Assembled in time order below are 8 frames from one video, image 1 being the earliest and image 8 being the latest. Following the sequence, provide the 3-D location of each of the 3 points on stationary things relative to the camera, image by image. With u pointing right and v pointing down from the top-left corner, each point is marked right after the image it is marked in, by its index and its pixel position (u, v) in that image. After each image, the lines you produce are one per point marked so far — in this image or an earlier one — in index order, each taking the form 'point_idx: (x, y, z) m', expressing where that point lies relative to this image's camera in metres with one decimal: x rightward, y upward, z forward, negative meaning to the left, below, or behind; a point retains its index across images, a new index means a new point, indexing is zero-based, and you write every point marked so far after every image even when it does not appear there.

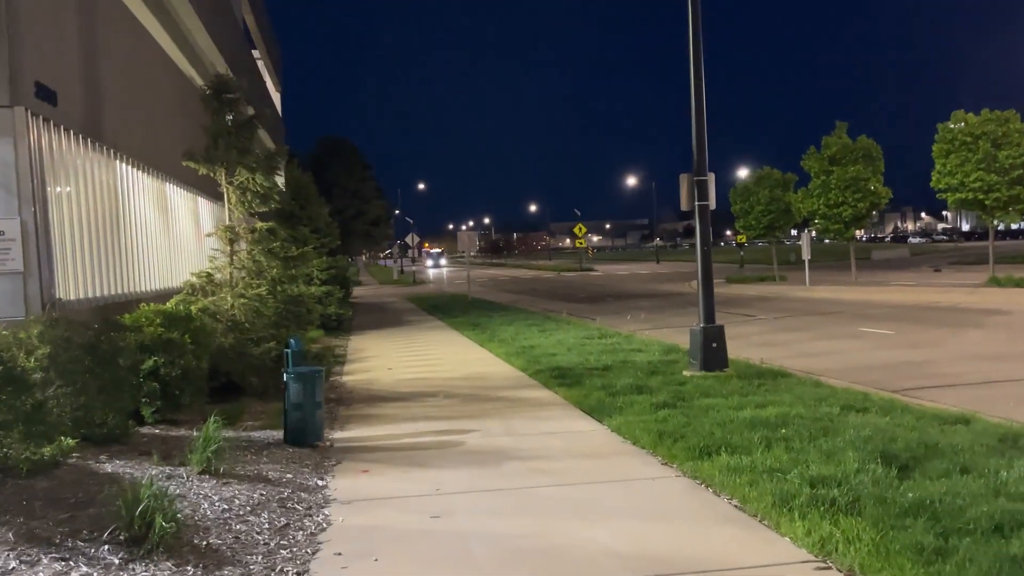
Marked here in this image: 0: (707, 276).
0: (+2.7, +0.2, +12.4) m
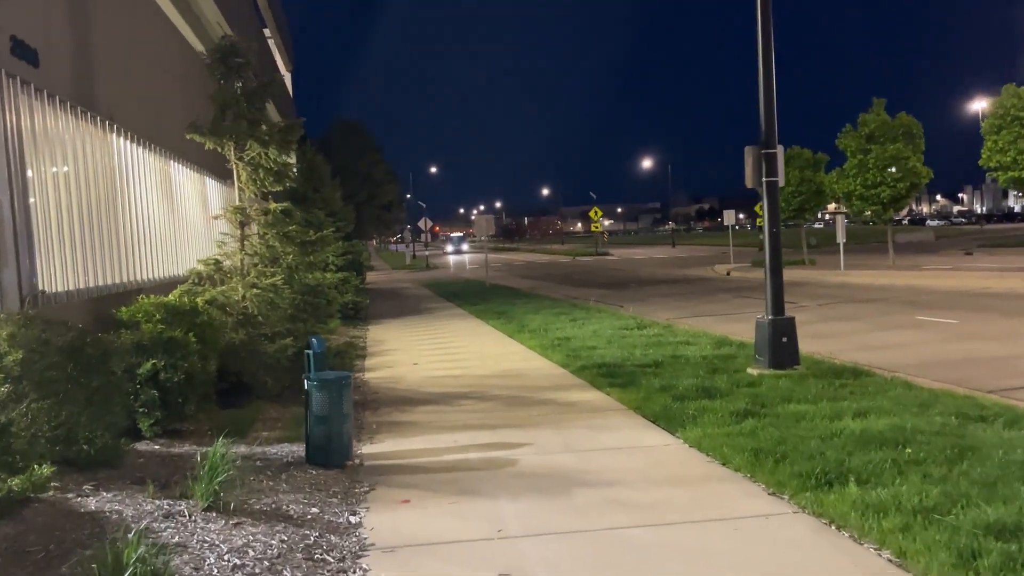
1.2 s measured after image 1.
0: (+3.2, +0.3, +11.0) m
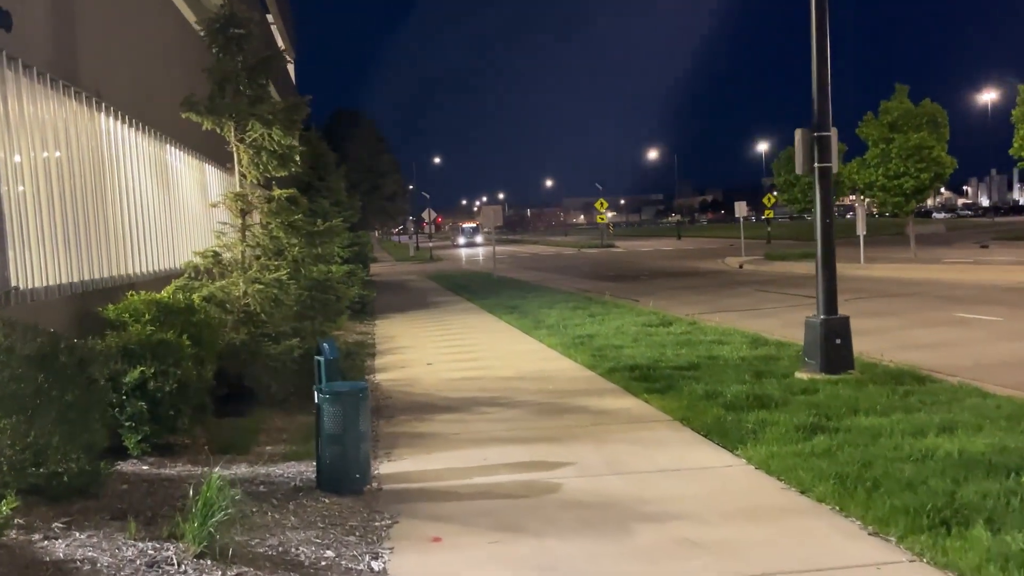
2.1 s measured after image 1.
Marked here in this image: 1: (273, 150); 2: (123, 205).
0: (+3.5, +0.4, +10.0) m
1: (-2.6, +1.5, +9.6) m
2: (-4.5, +1.0, +10.4) m
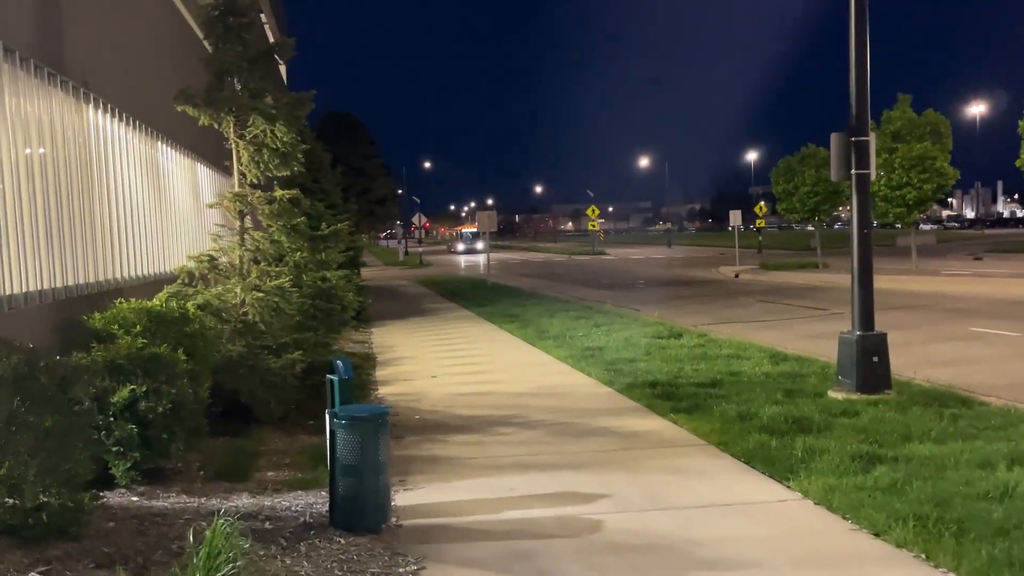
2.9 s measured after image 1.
0: (+3.7, +0.2, +9.4) m
1: (-2.4, +1.4, +8.9) m
2: (-4.3, +0.9, +9.6) m
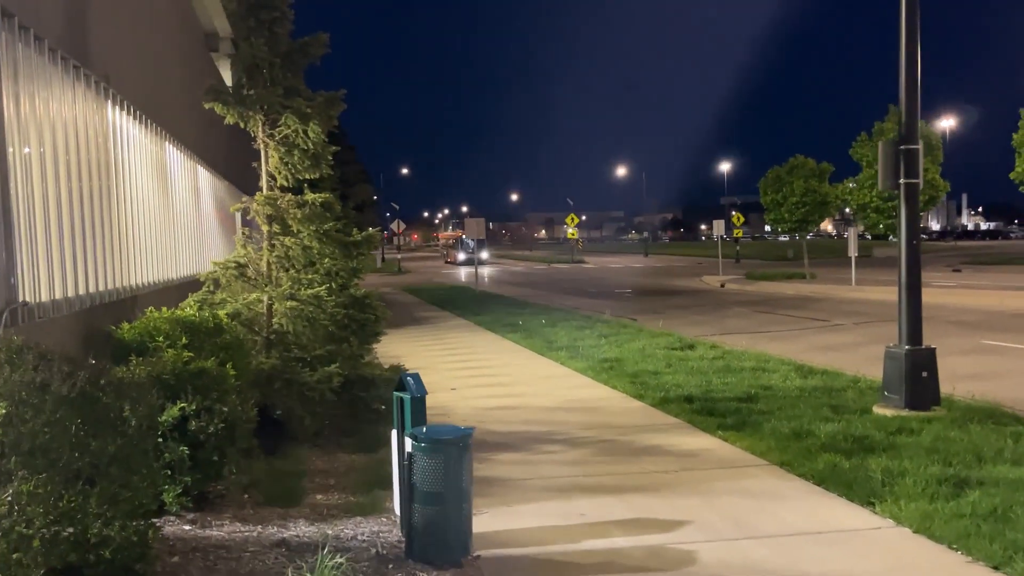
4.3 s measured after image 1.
0: (+4.1, +0.1, +9.1) m
1: (-2.0, +1.3, +8.4) m
2: (-3.9, +0.8, +9.1) m
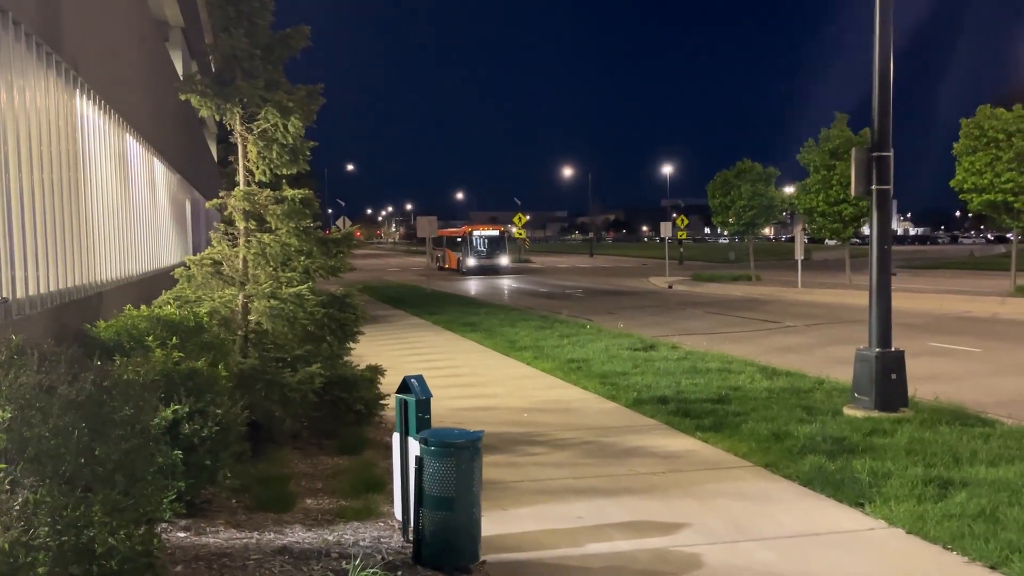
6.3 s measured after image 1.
0: (+3.9, 0.0, +9.3) m
1: (-2.1, +1.3, +8.2) m
2: (-4.1, +0.9, +8.8) m
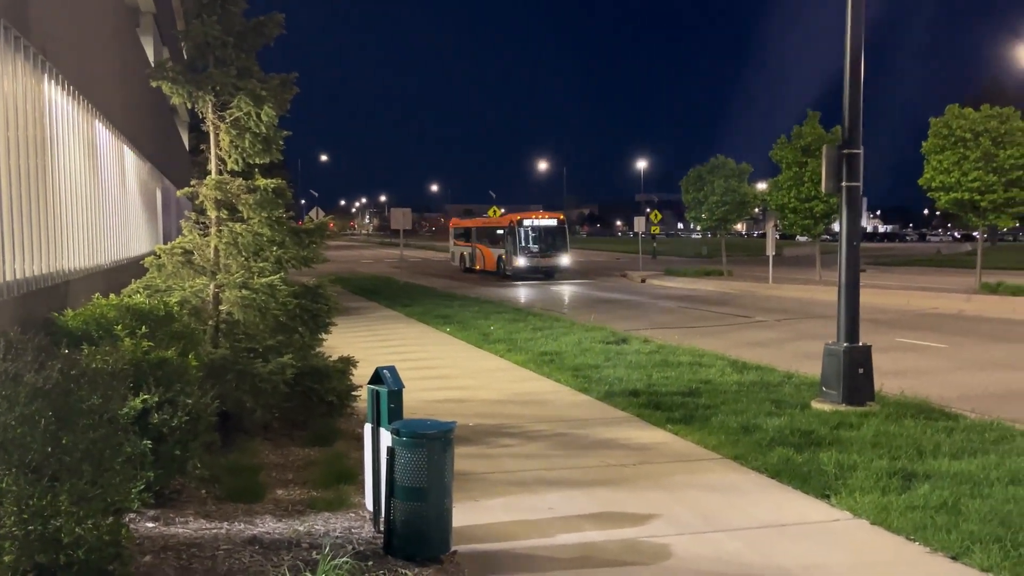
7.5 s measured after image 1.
0: (+3.6, +0.1, +9.4) m
1: (-2.3, +1.4, +8.2) m
2: (-4.4, +1.0, +8.7) m
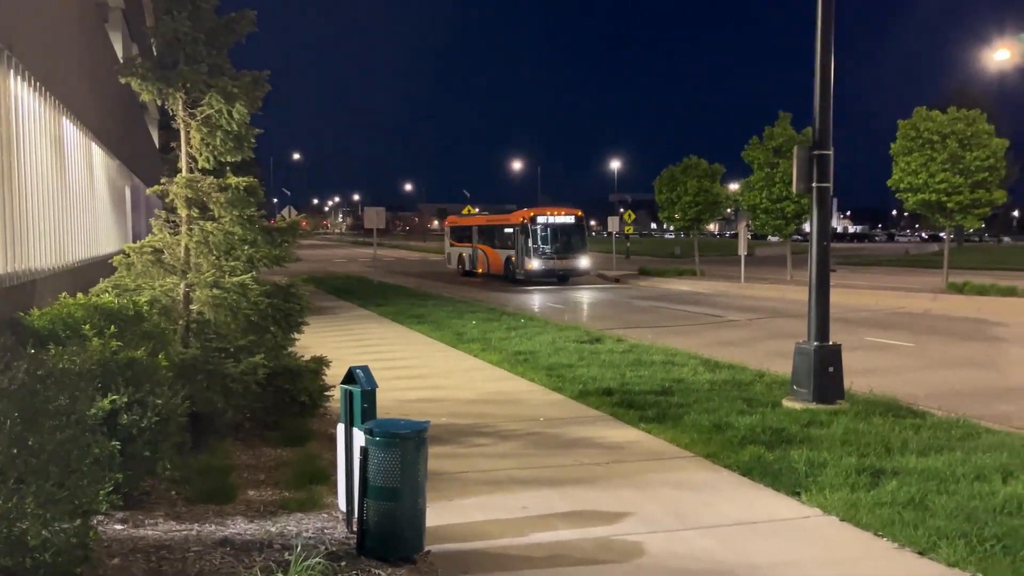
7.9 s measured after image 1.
0: (+3.3, +0.1, +9.5) m
1: (-2.6, +1.4, +8.1) m
2: (-4.6, +1.0, +8.5) m
